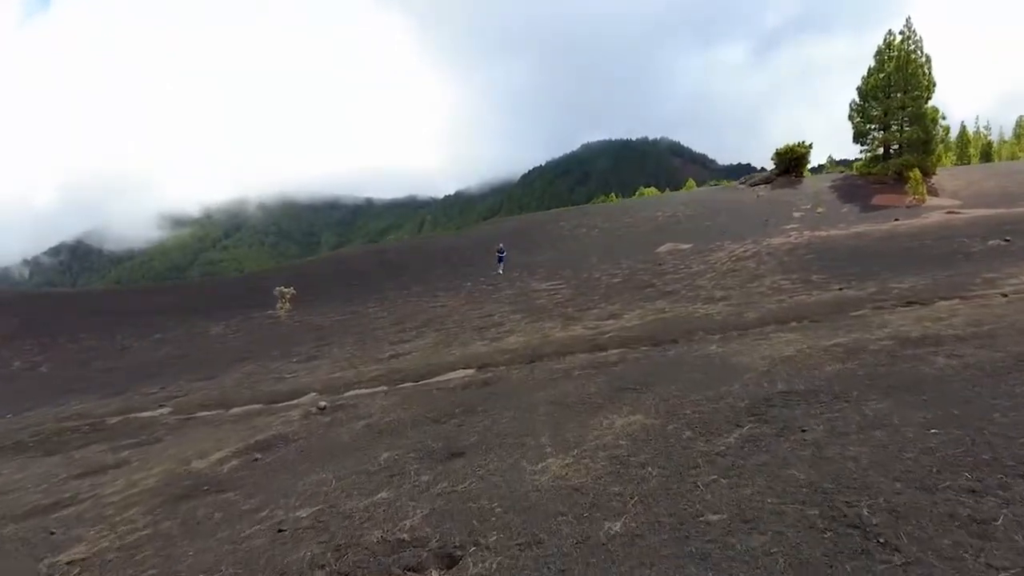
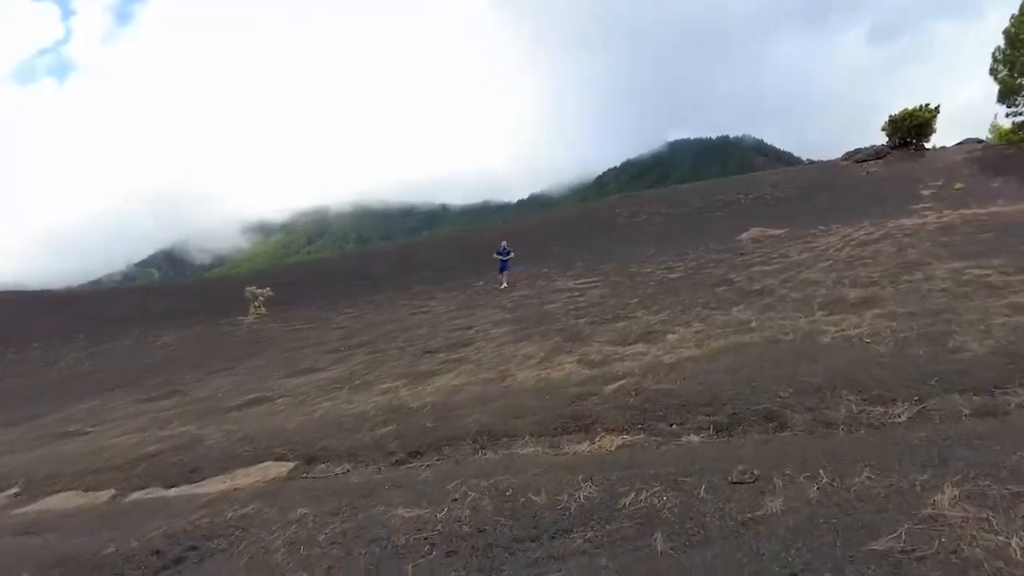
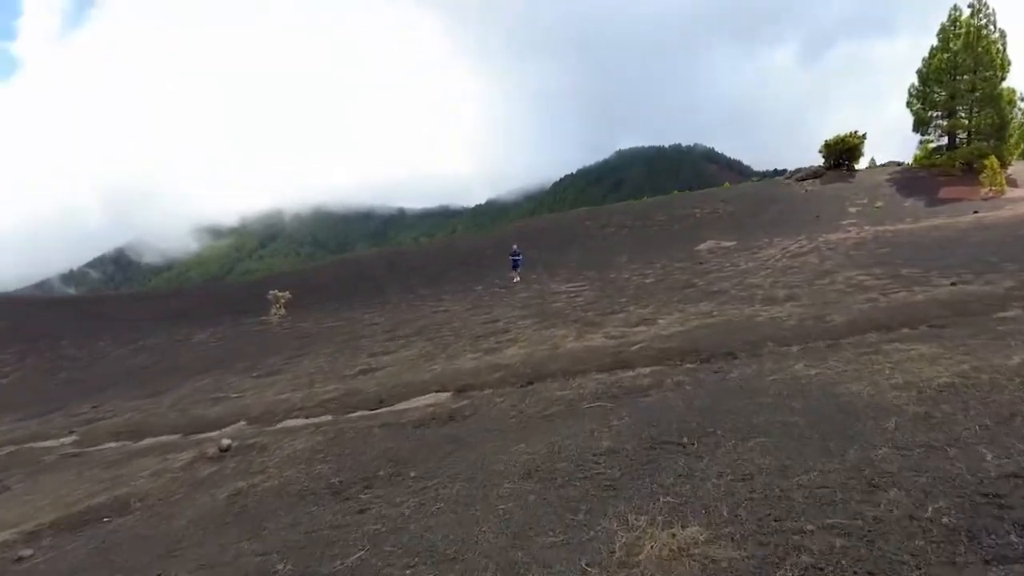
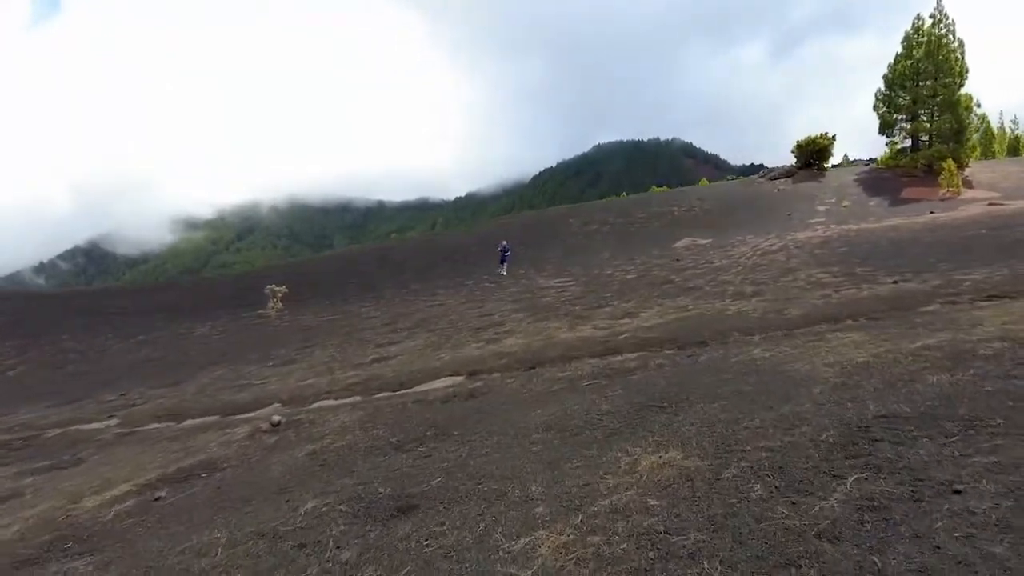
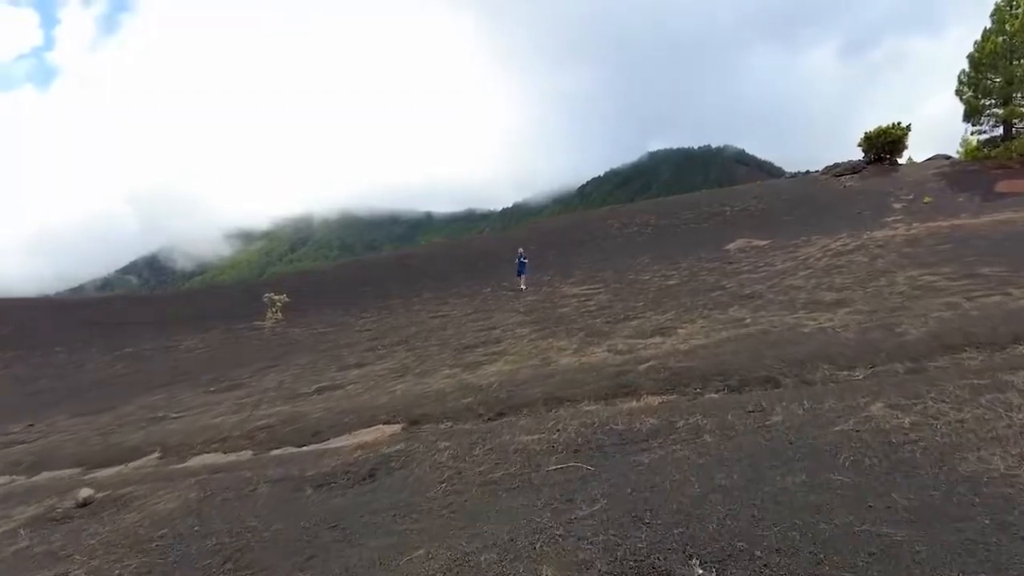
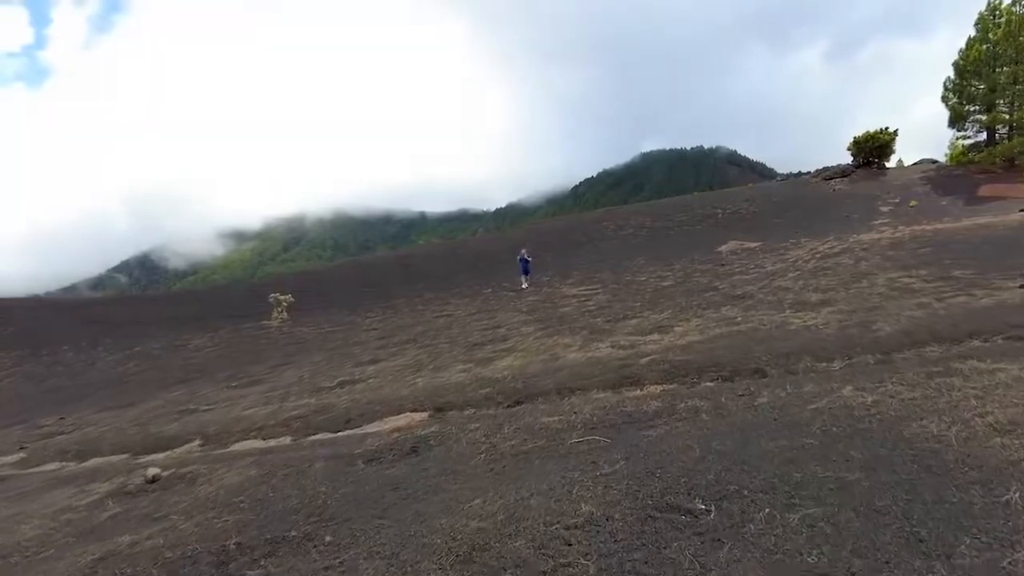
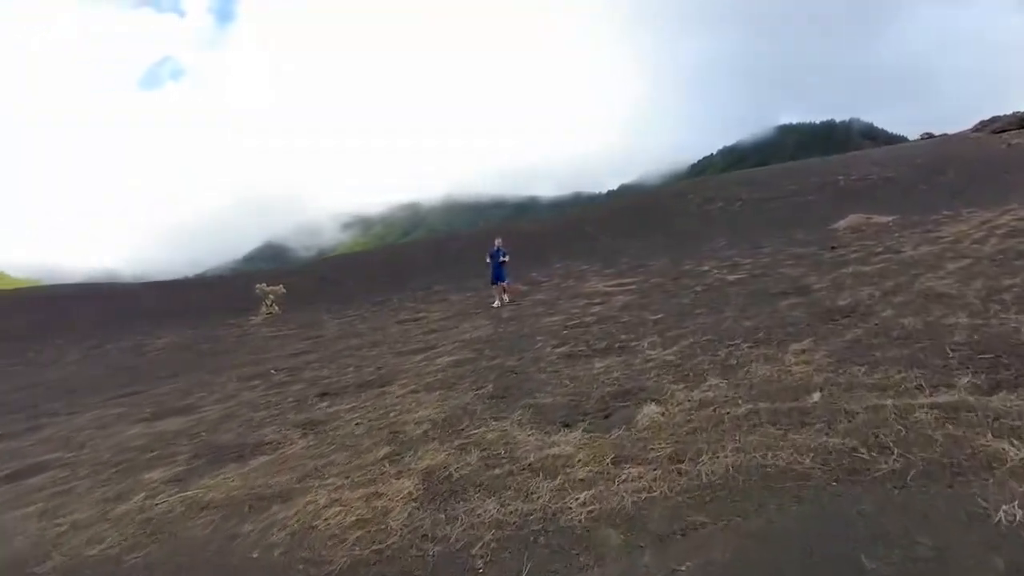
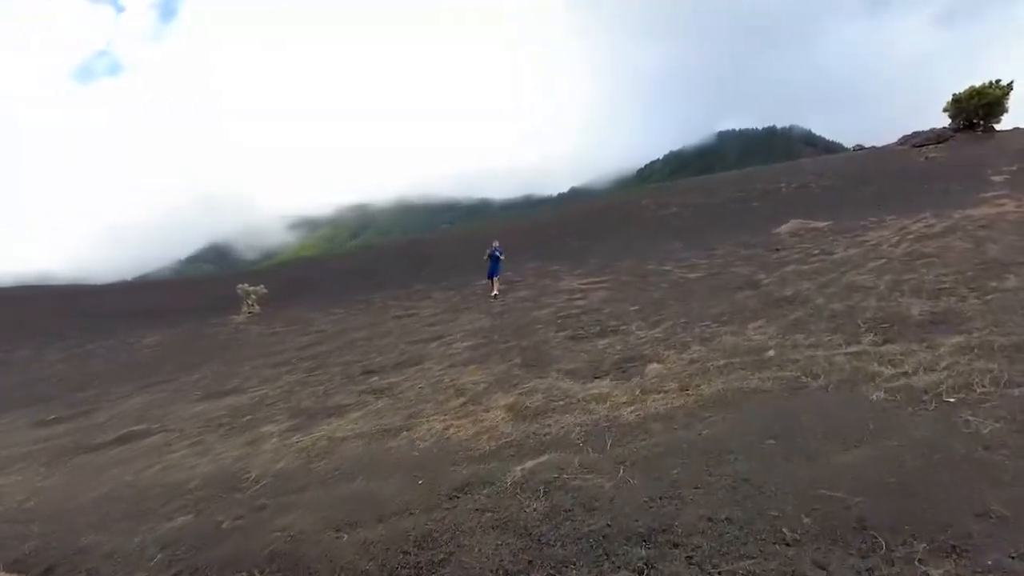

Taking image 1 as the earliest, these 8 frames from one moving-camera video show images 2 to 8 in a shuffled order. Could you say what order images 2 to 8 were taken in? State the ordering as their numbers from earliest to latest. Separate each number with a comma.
4, 3, 6, 5, 2, 8, 7
